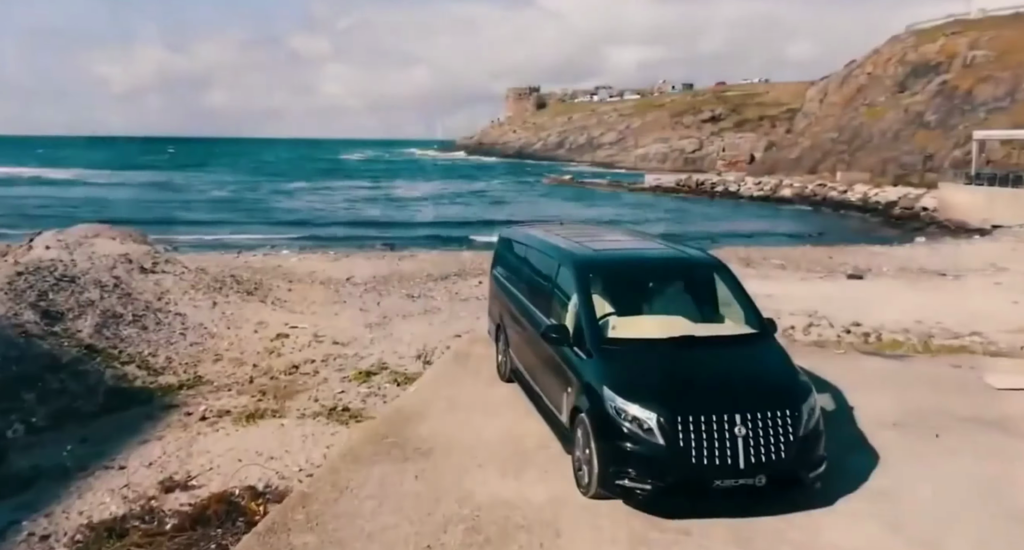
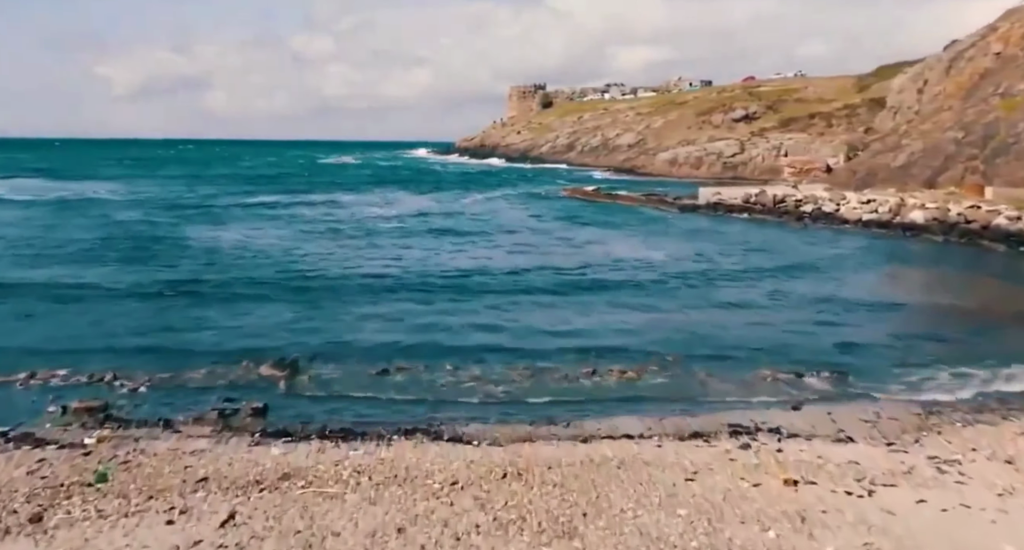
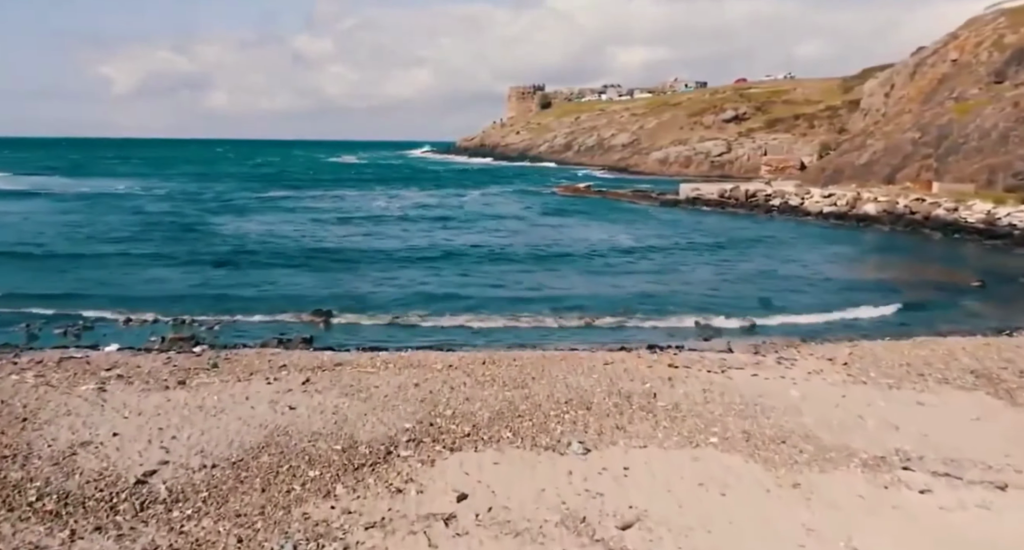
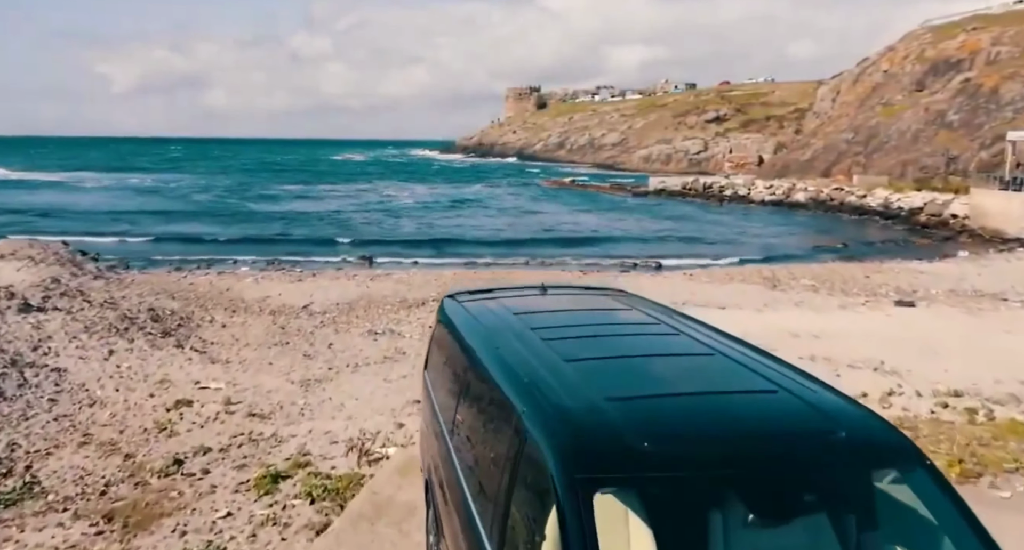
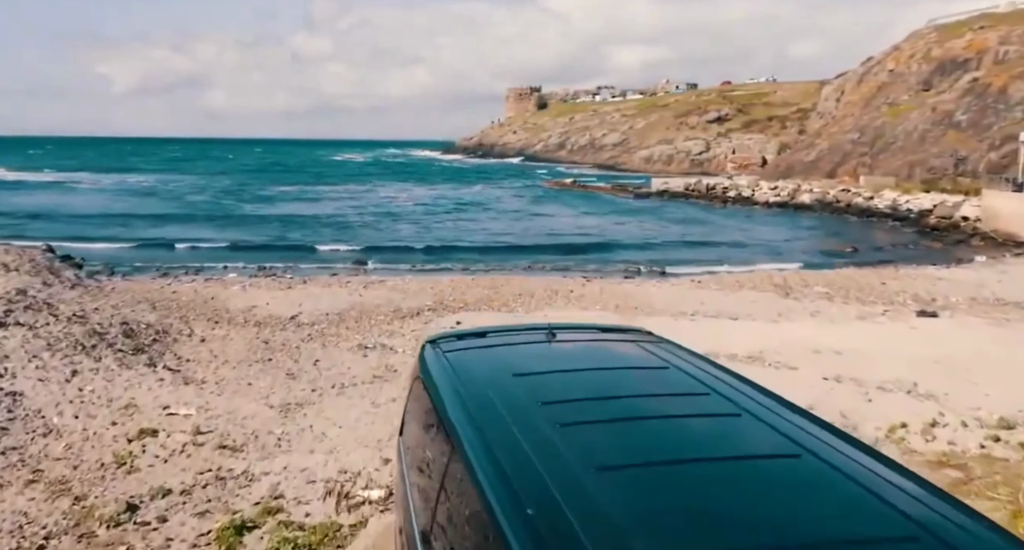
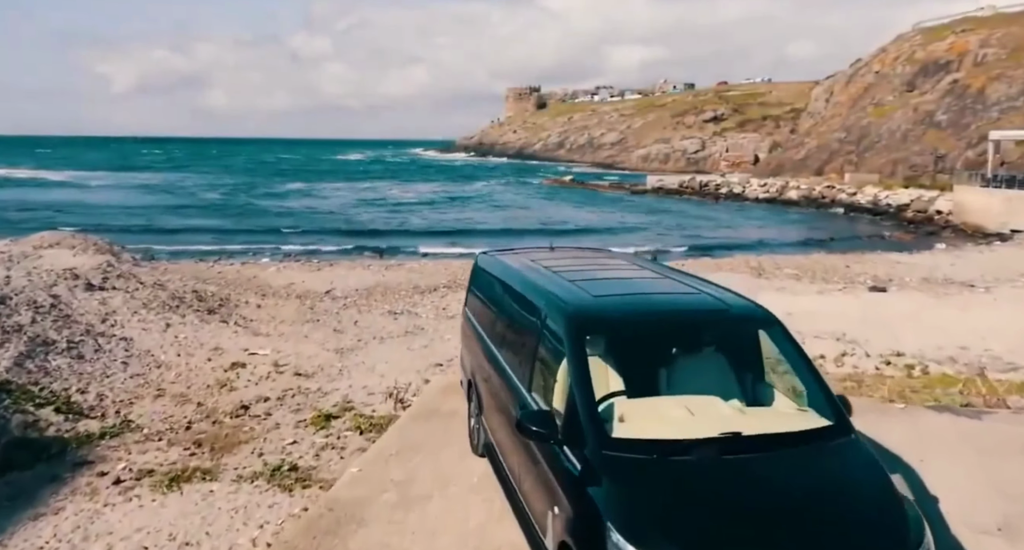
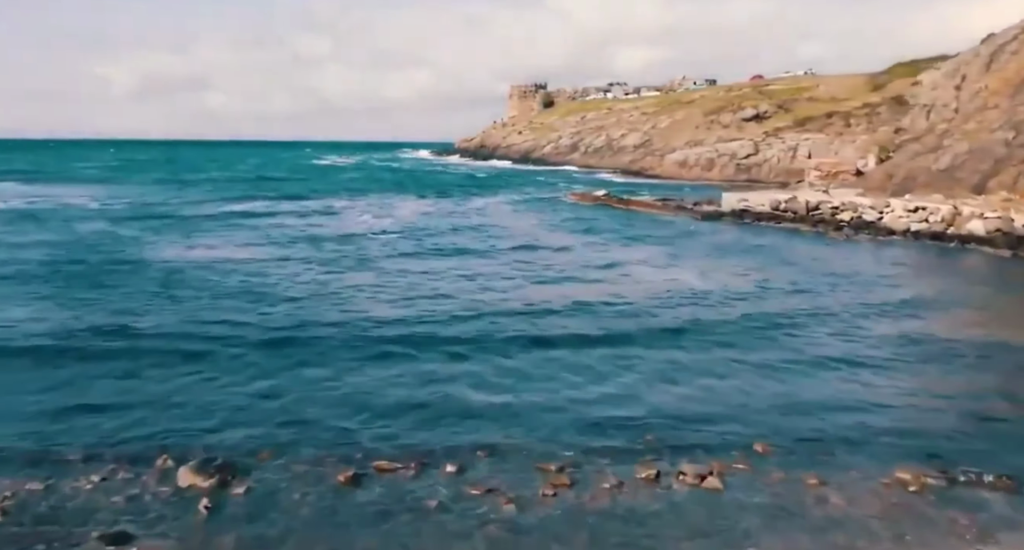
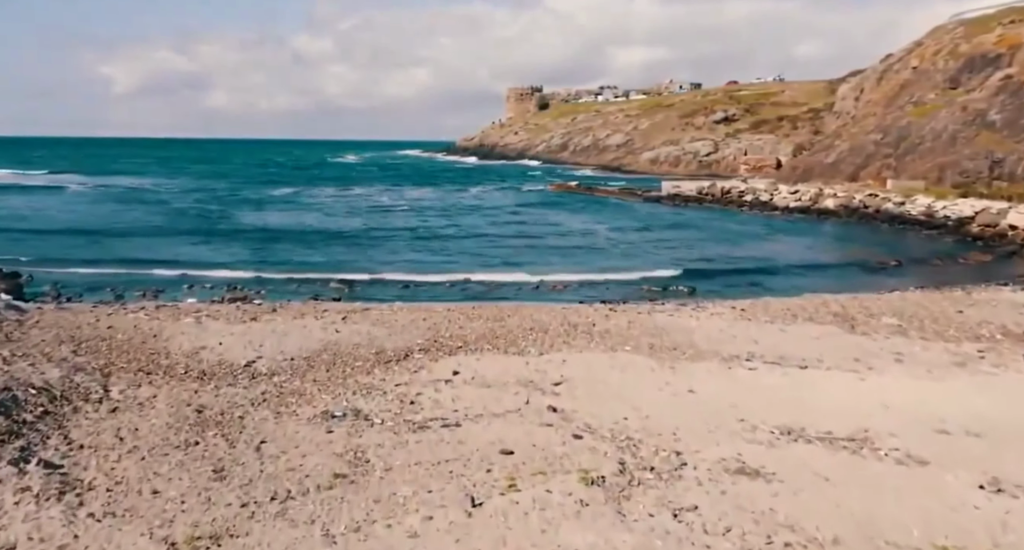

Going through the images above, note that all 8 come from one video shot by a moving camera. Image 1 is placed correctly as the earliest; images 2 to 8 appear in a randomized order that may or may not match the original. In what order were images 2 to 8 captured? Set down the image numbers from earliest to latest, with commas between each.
6, 4, 5, 8, 3, 2, 7
